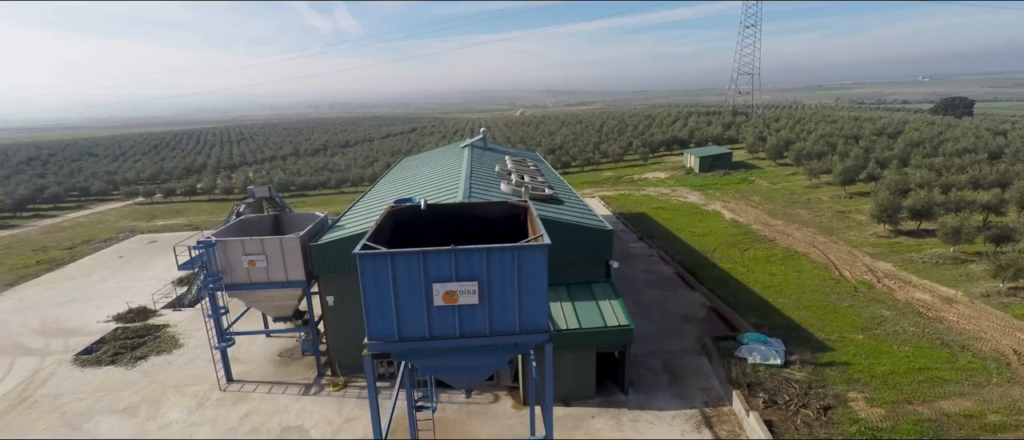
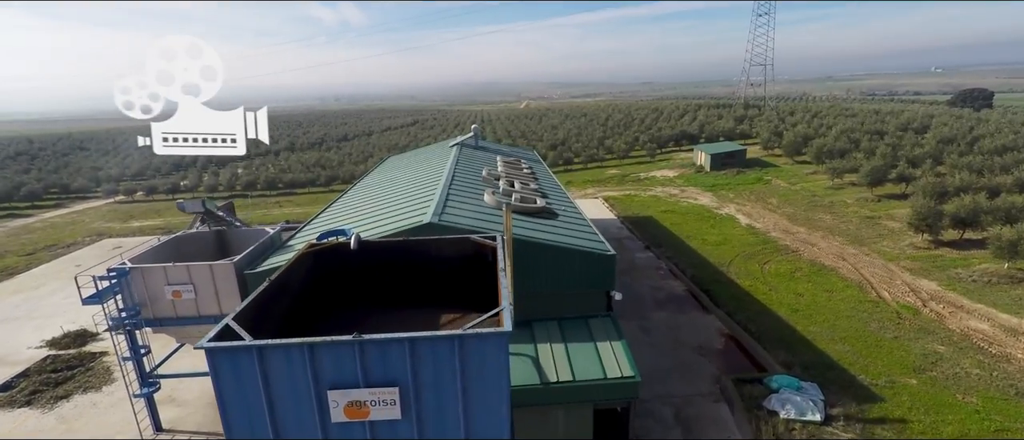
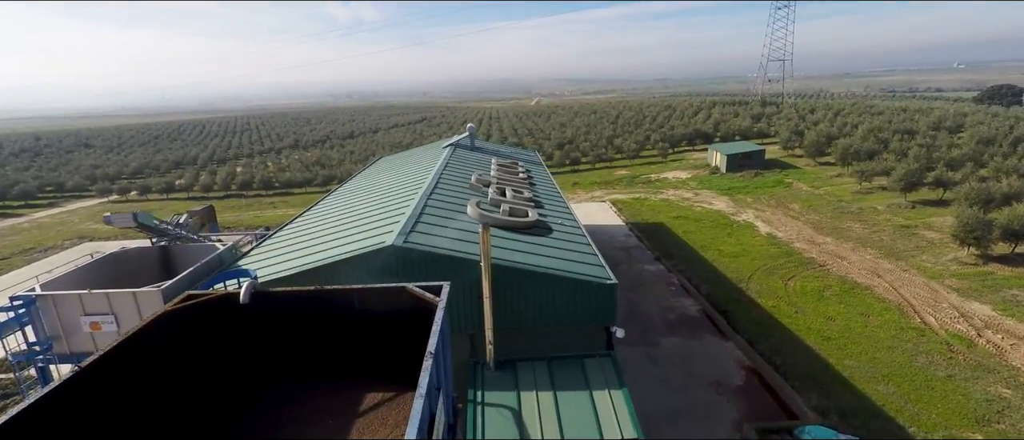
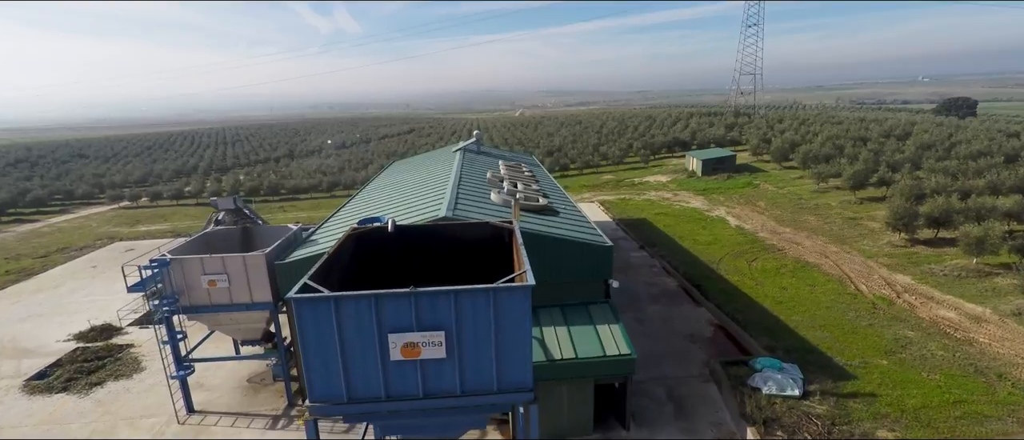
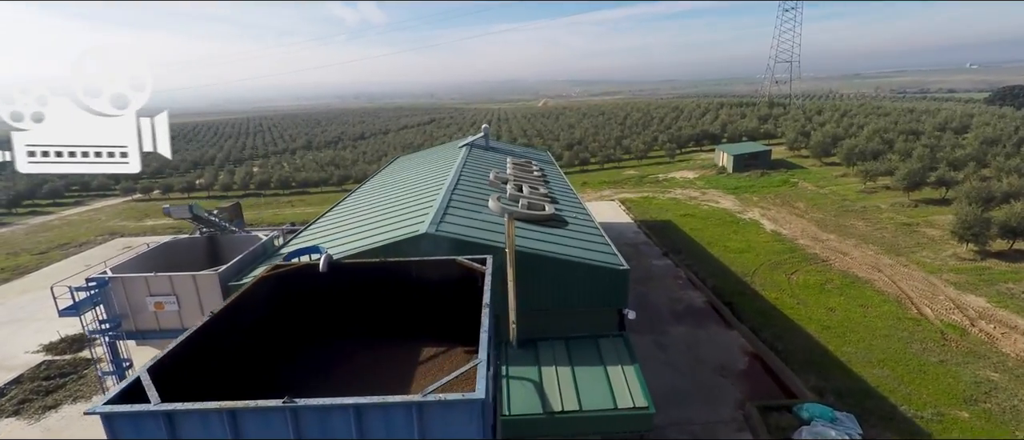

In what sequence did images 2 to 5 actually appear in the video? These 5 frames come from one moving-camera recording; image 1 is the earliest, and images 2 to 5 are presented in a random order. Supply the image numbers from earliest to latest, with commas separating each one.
4, 2, 5, 3
